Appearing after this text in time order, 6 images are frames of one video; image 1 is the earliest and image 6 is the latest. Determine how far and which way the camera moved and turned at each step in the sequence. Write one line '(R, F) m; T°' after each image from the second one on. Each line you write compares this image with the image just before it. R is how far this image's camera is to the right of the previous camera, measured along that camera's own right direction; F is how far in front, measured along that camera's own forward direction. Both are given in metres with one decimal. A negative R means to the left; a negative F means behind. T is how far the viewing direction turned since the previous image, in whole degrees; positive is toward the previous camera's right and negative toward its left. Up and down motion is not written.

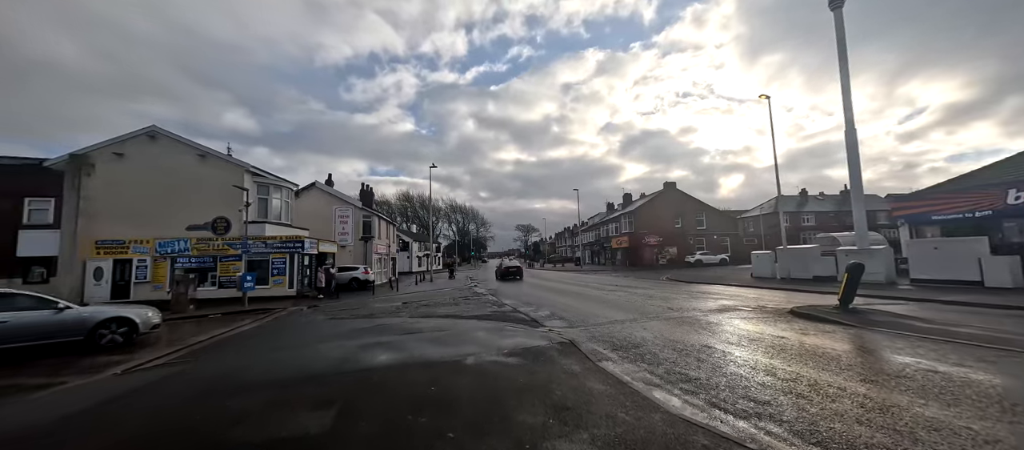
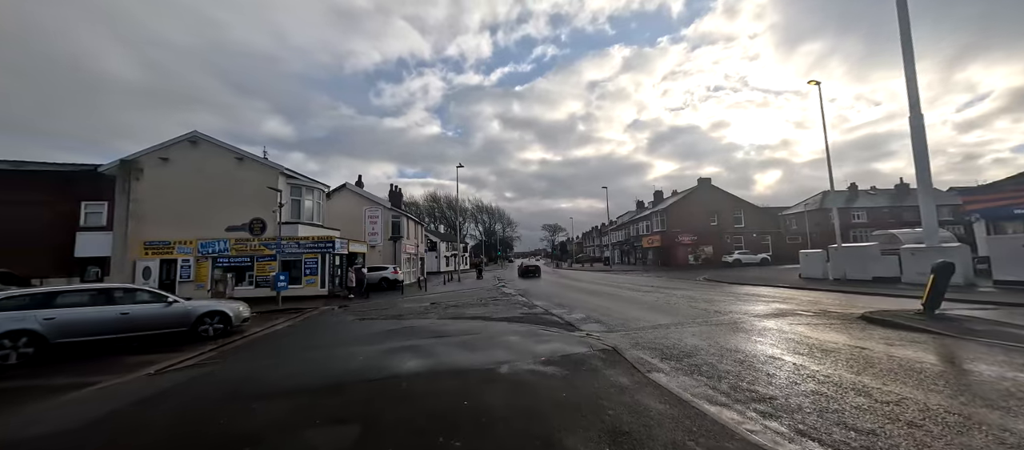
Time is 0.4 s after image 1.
(-0.1, +0.5) m; -4°
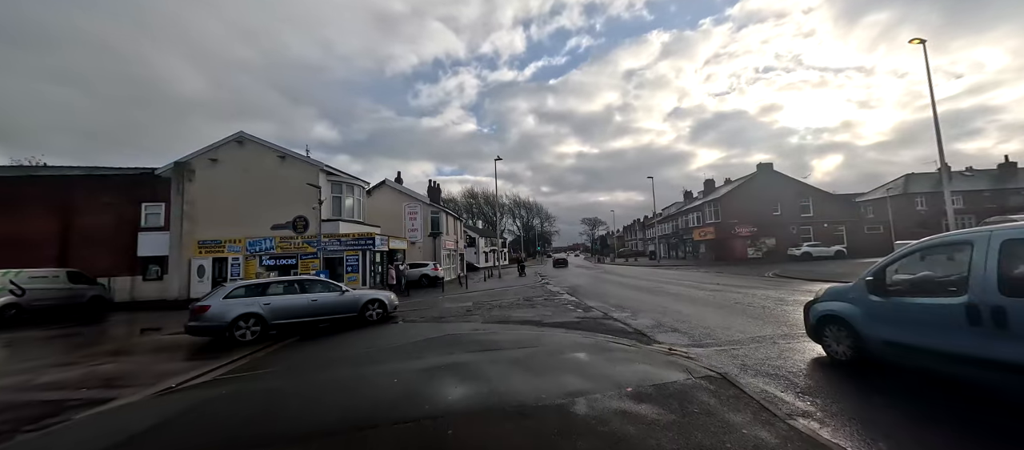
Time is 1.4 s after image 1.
(-0.4, +1.2) m; -6°
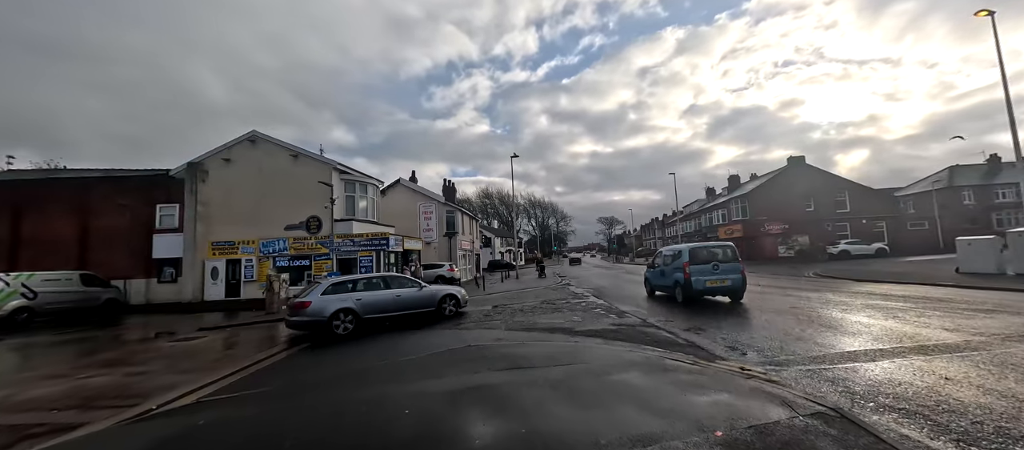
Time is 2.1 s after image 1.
(-0.2, +0.9) m; -2°
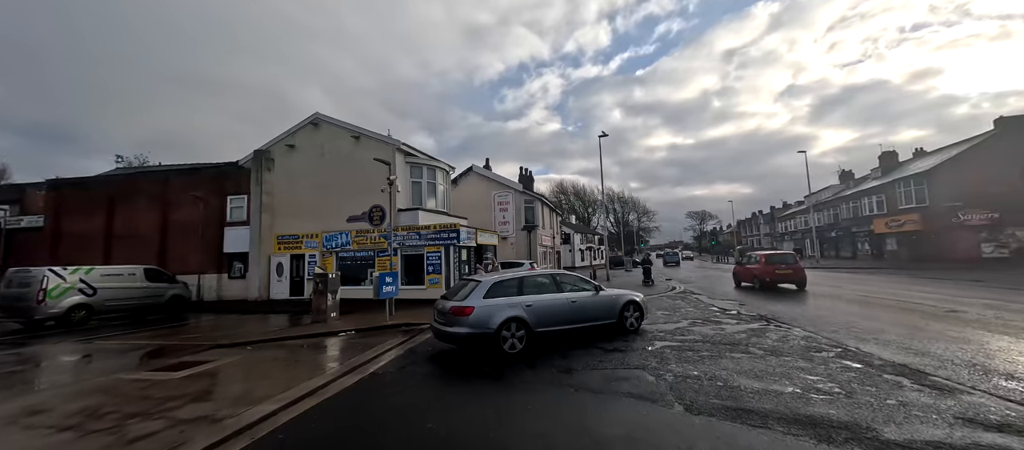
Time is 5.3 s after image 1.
(-1.1, +3.9) m; -11°
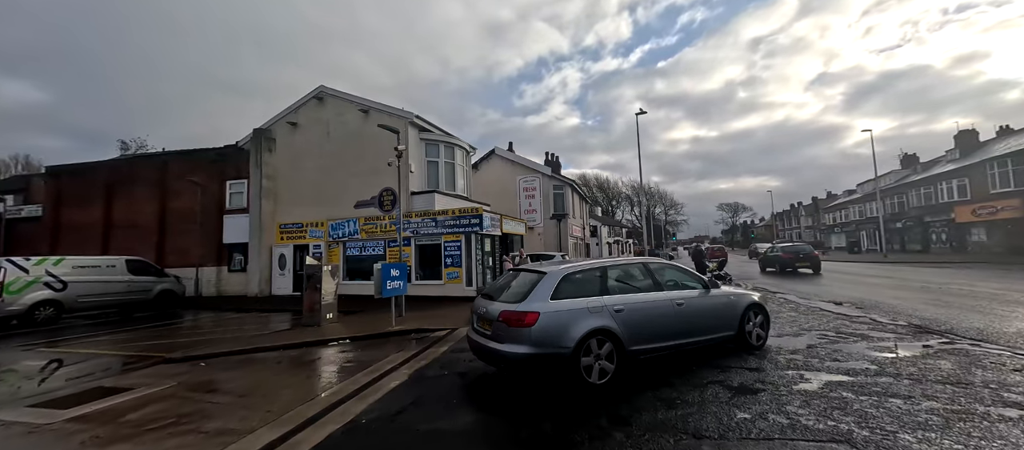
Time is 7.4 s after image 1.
(-0.5, +2.3) m; -3°
